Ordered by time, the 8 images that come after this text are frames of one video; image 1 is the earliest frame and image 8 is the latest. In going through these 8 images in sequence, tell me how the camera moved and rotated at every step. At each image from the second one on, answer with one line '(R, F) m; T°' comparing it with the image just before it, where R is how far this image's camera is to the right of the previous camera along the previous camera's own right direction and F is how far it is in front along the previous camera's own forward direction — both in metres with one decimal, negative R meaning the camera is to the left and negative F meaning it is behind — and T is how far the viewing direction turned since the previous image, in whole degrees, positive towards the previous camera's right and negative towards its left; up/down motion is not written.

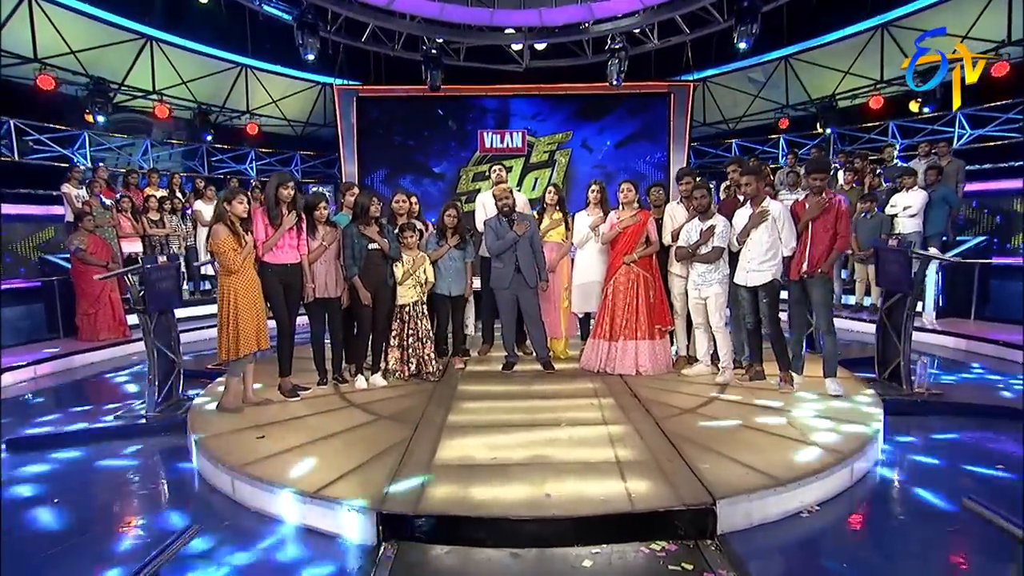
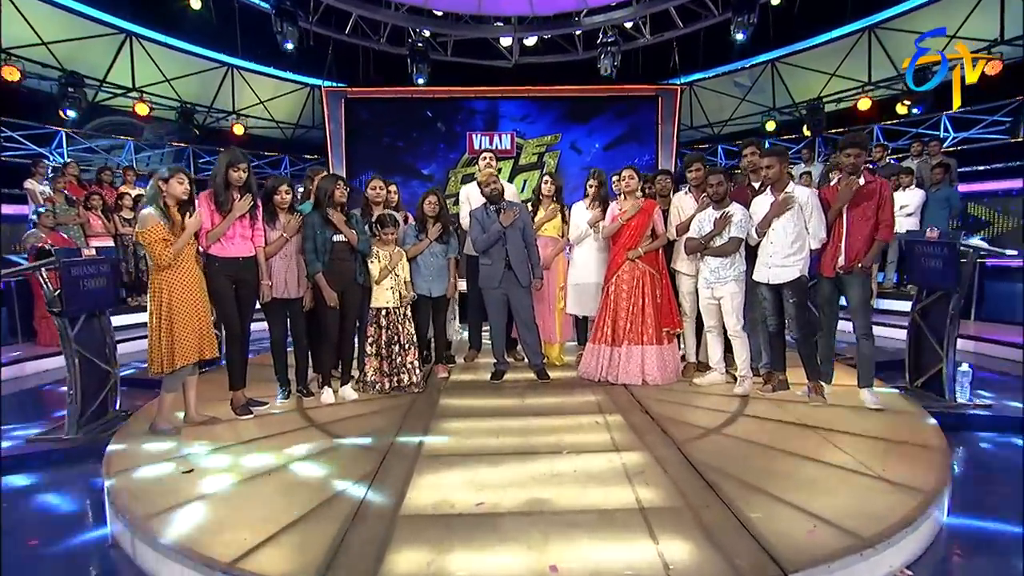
(0.0, +0.6) m; +1°
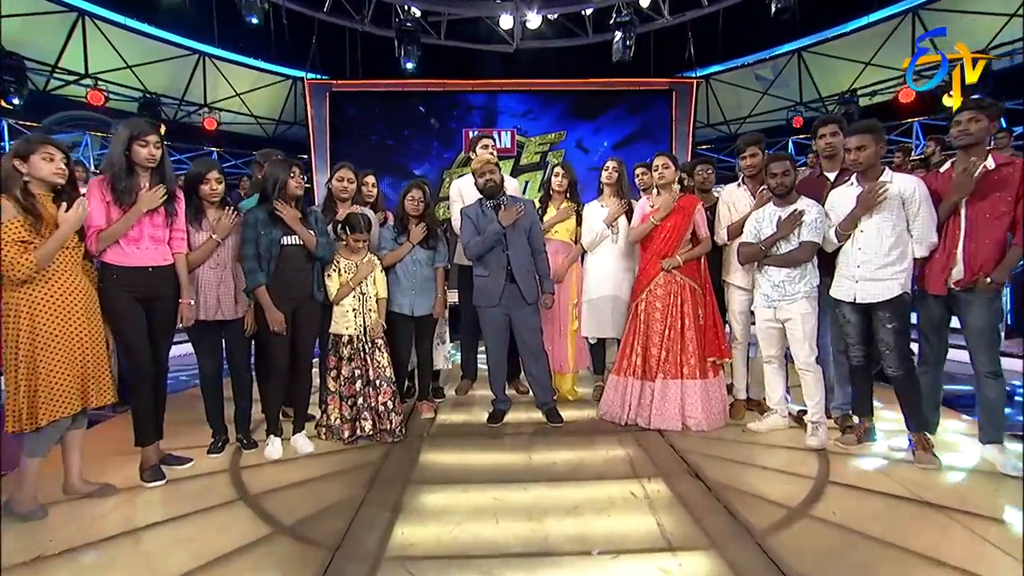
(0.0, +1.0) m; 0°
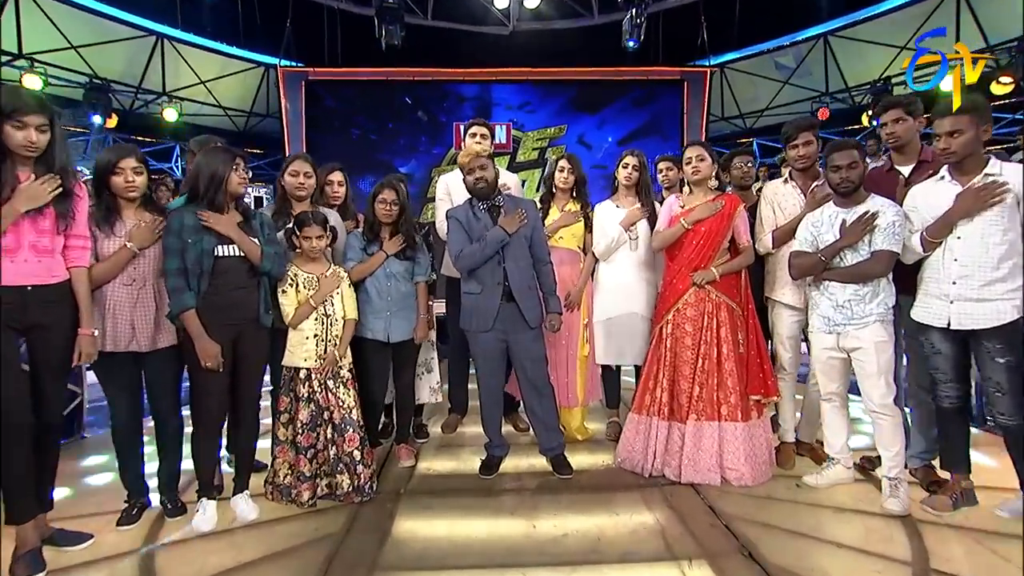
(0.0, +0.7) m; +1°
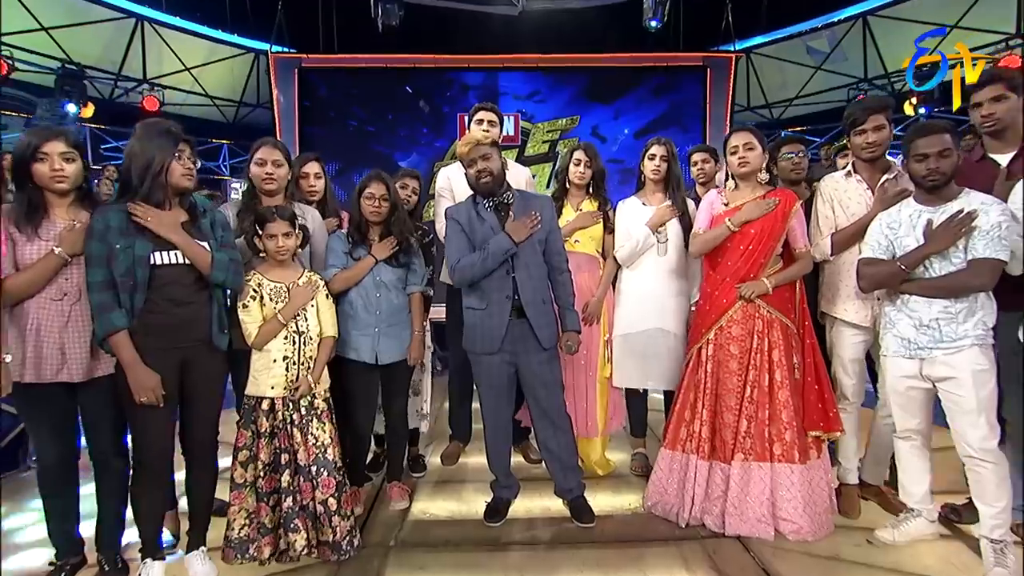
(0.0, +0.5) m; -1°
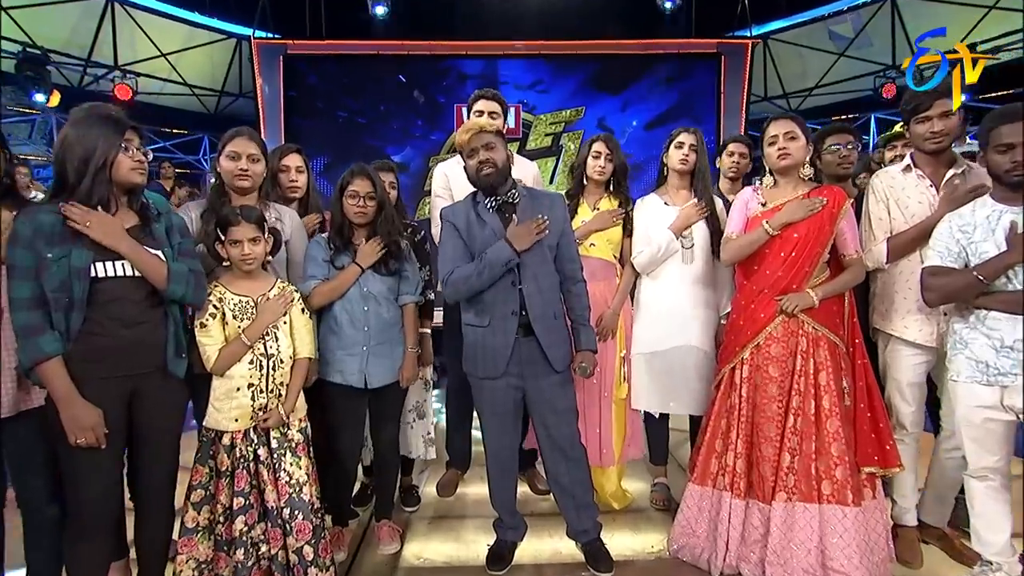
(0.0, +0.3) m; 0°
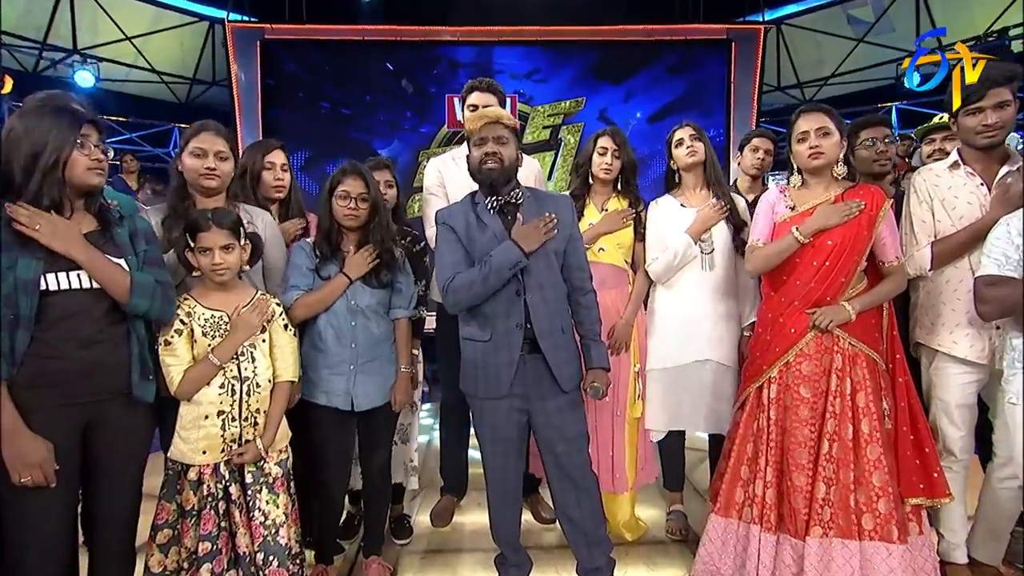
(0.0, +0.2) m; 0°
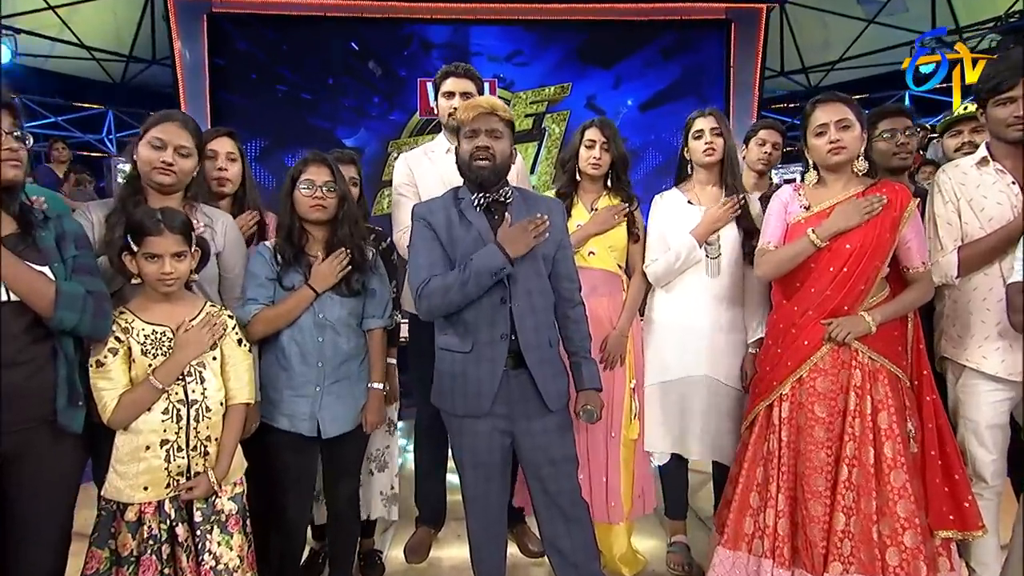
(0.0, +0.2) m; +1°
